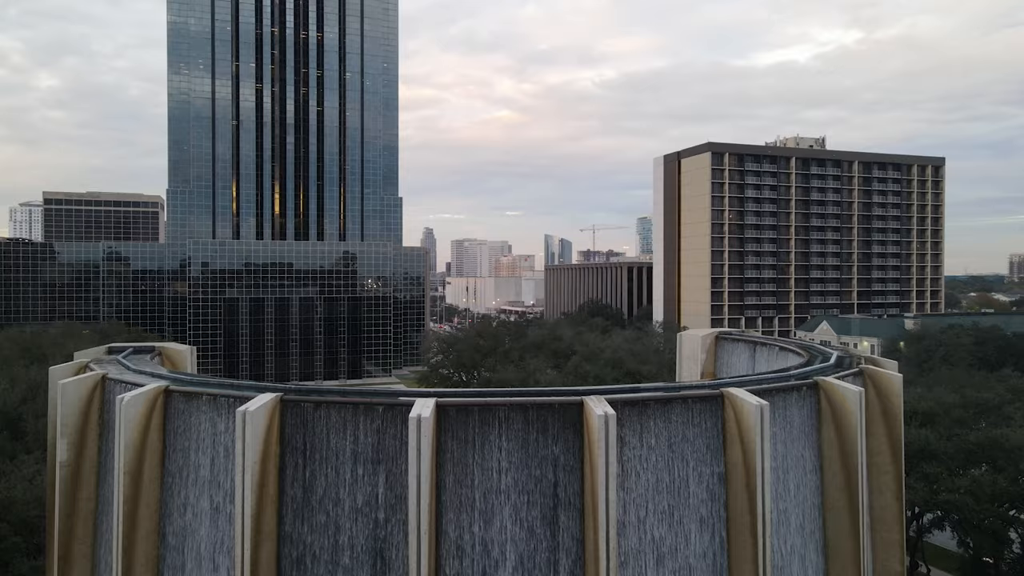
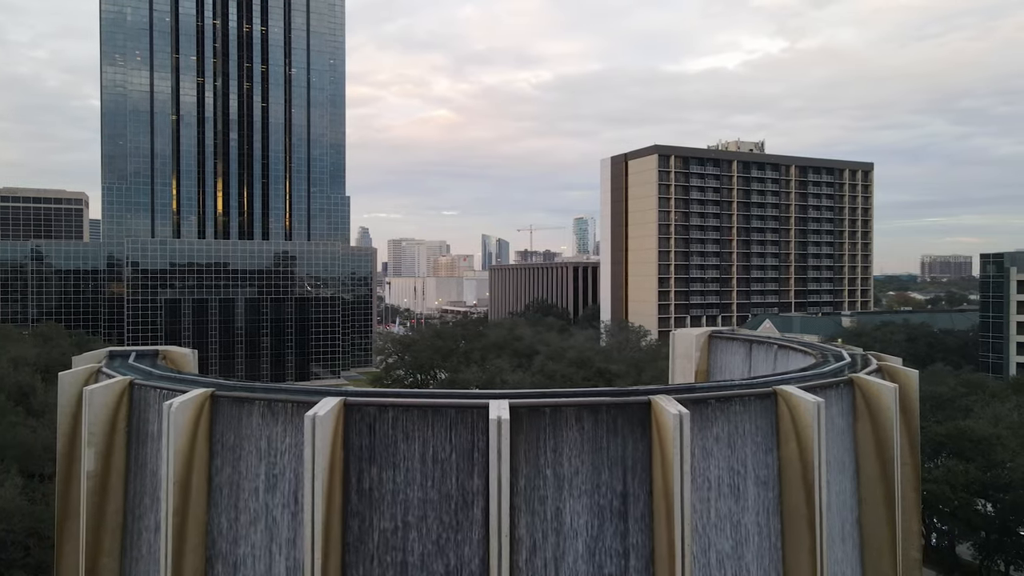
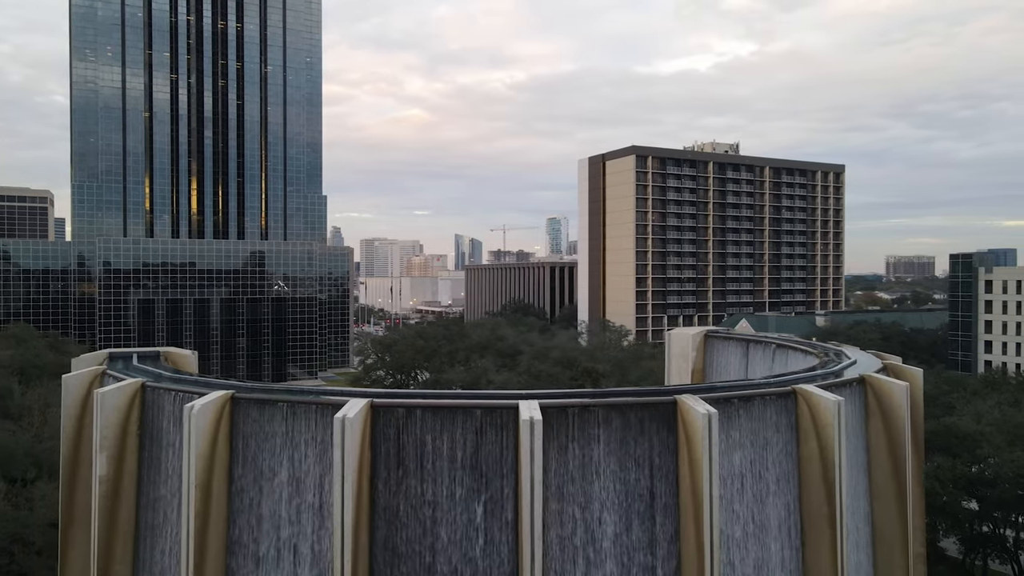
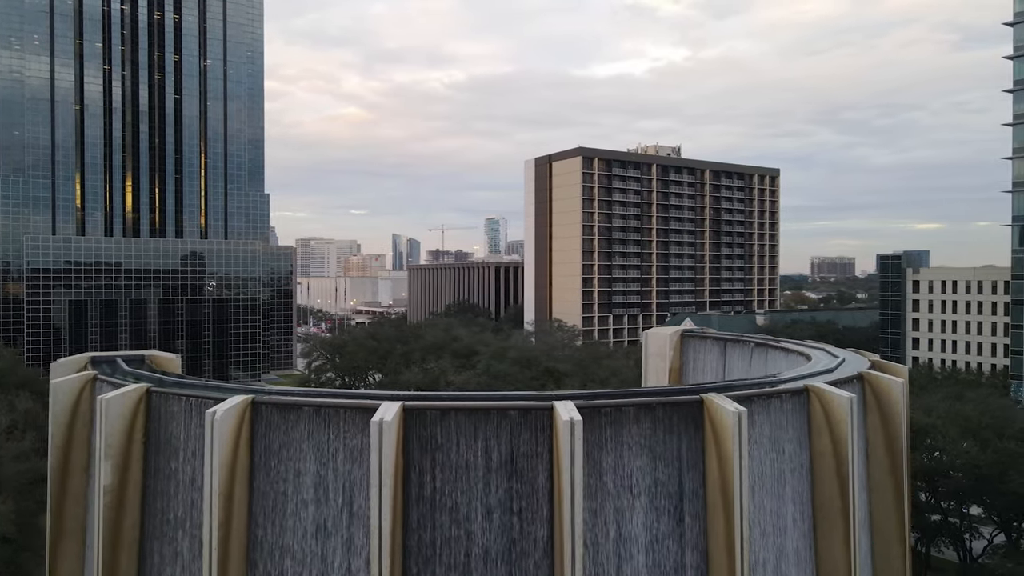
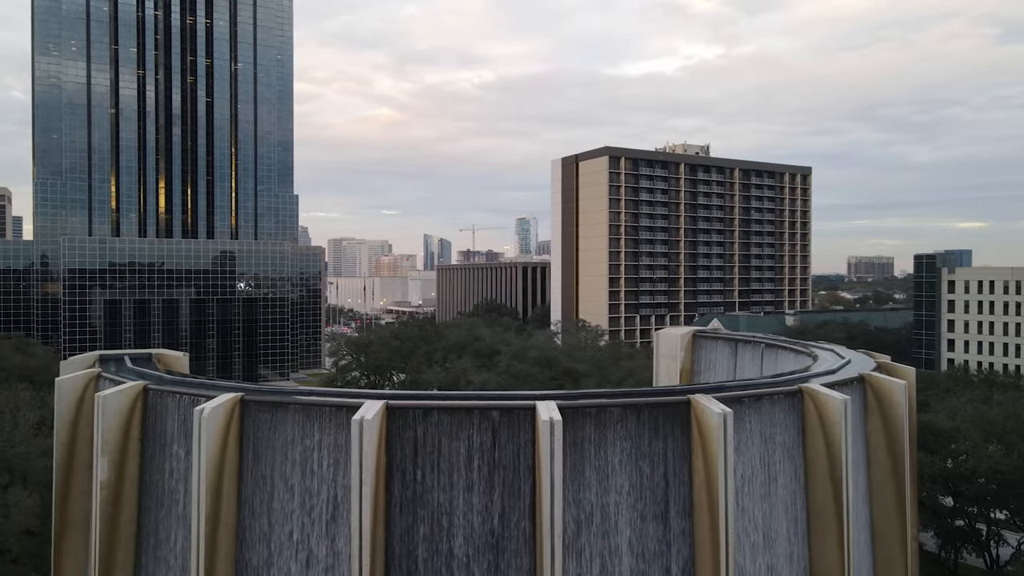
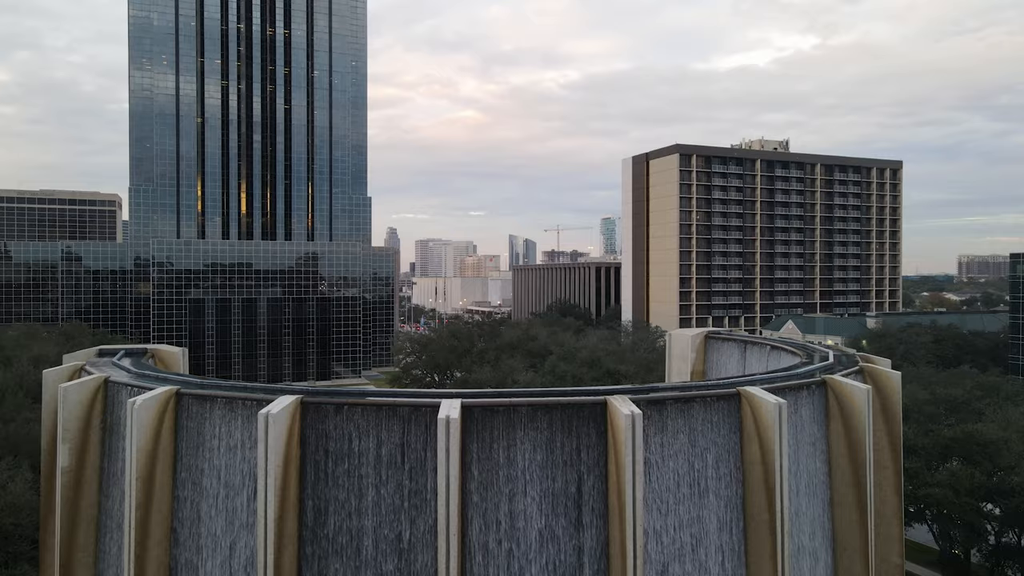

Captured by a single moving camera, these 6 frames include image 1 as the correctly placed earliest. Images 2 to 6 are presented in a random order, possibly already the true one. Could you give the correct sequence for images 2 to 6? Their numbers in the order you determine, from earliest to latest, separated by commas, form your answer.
6, 2, 3, 5, 4
